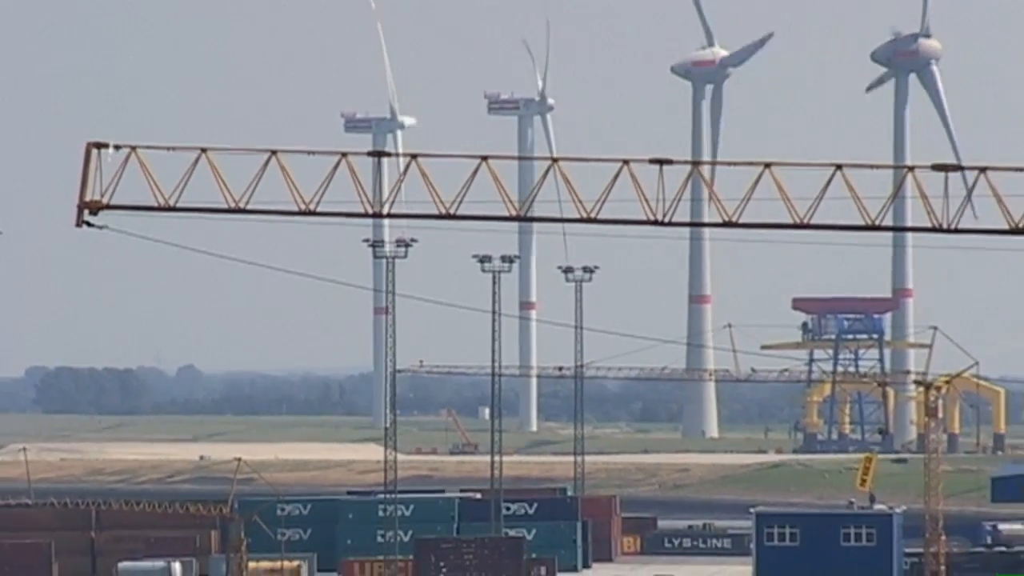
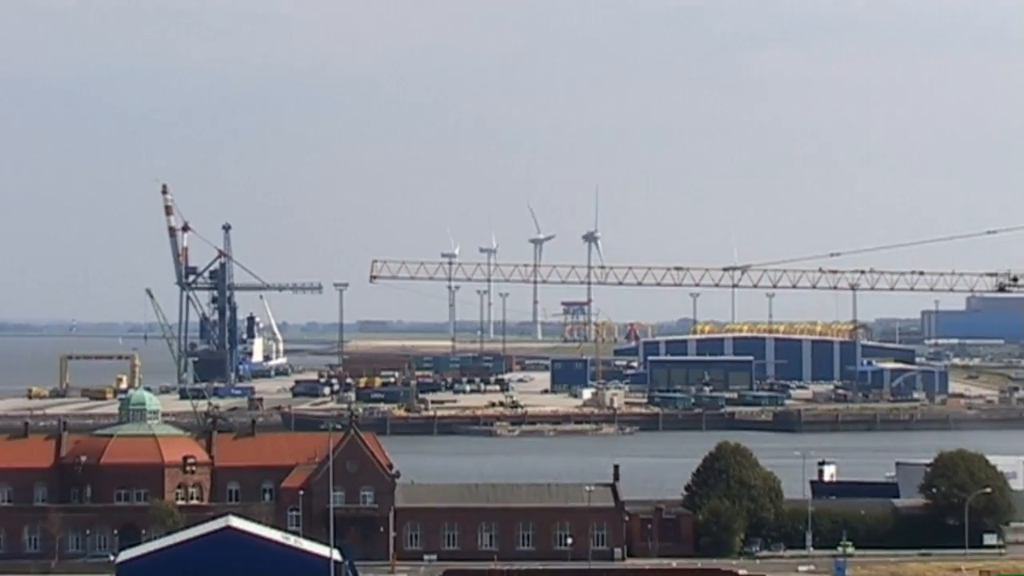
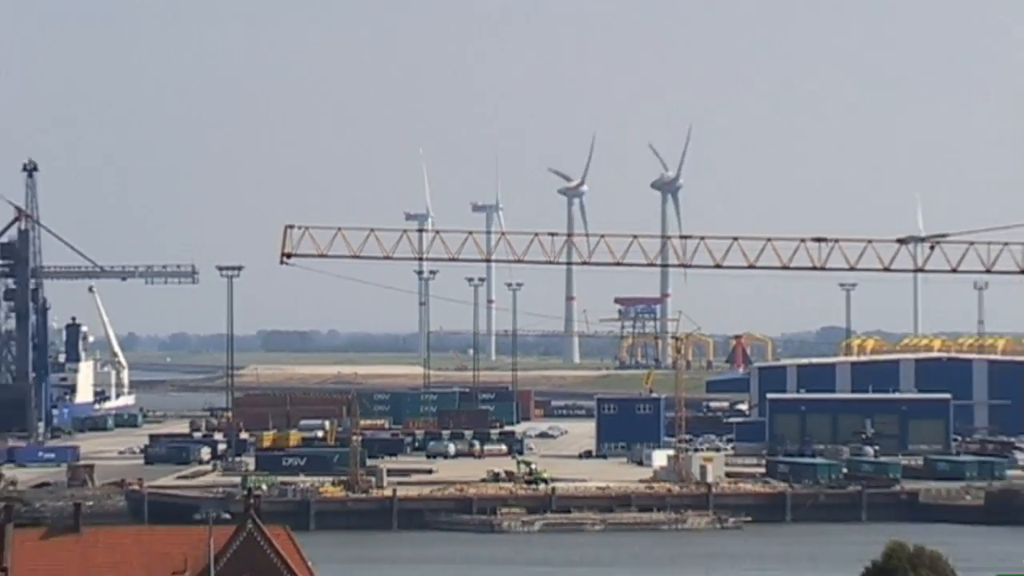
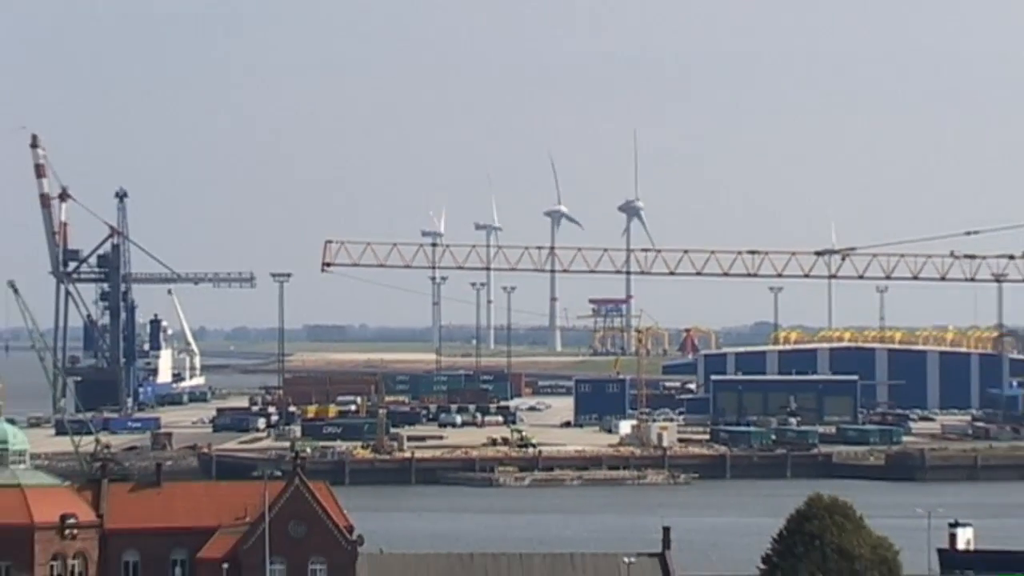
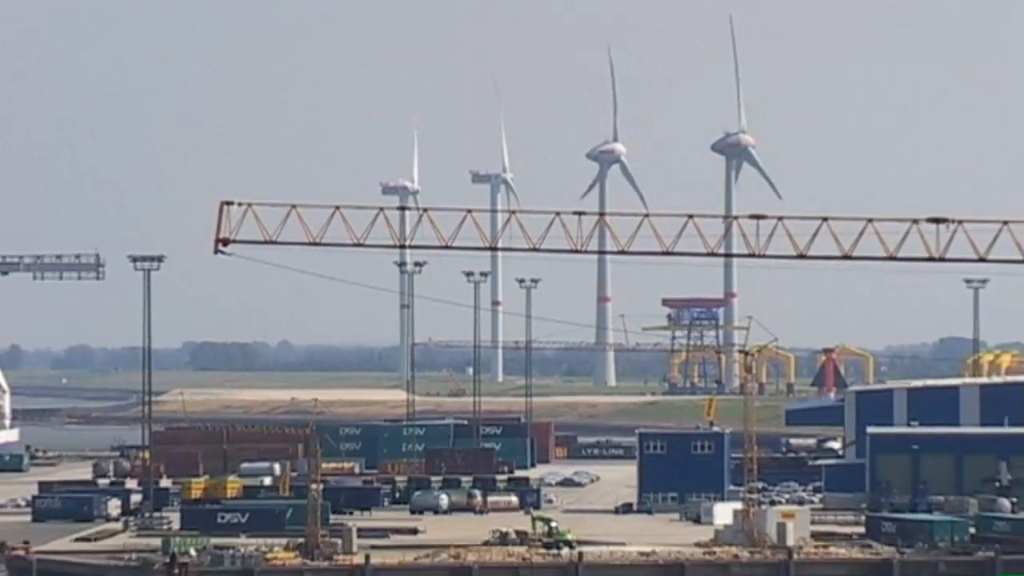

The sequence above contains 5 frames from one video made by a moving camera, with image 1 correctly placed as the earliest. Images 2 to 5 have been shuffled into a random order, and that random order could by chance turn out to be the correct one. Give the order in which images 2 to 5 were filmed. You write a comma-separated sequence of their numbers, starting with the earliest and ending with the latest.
5, 3, 4, 2
